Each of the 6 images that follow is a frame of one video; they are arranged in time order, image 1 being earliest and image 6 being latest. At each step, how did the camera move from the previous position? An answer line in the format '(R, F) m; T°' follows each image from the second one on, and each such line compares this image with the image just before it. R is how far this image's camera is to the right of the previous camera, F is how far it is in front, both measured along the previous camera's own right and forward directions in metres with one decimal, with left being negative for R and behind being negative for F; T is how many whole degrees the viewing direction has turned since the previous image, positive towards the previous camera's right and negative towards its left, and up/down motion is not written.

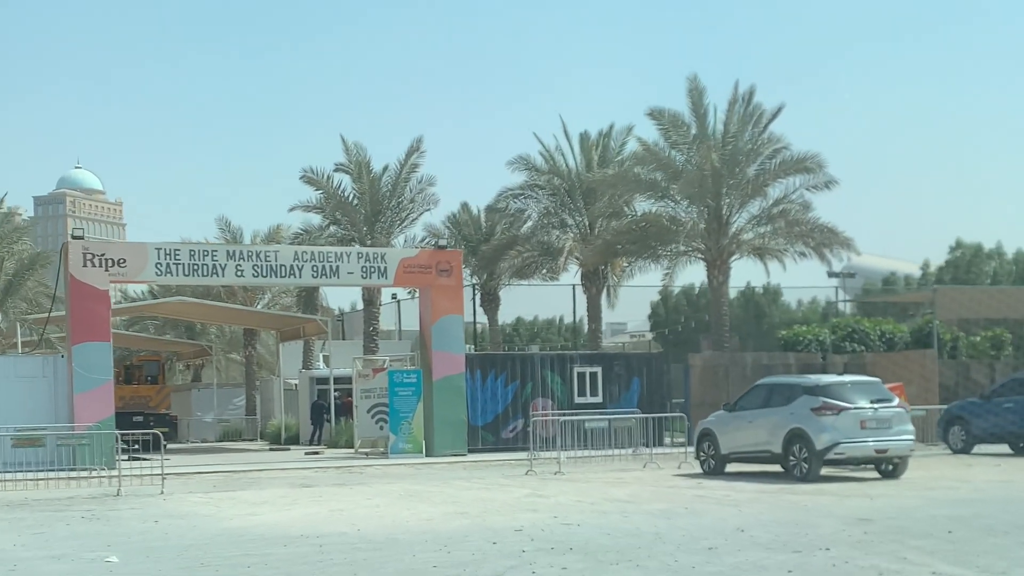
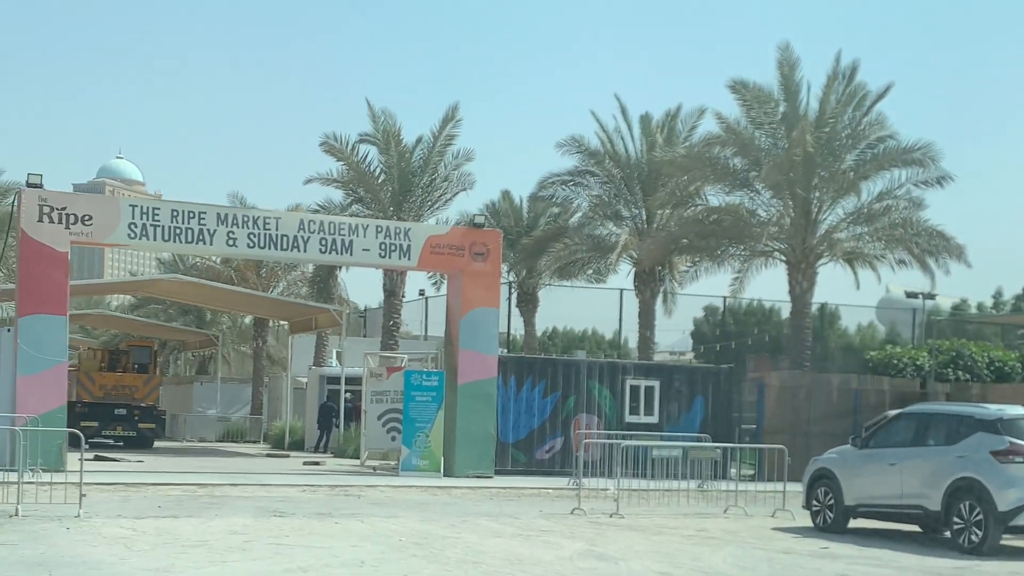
(-0.2, +4.6) m; -1°
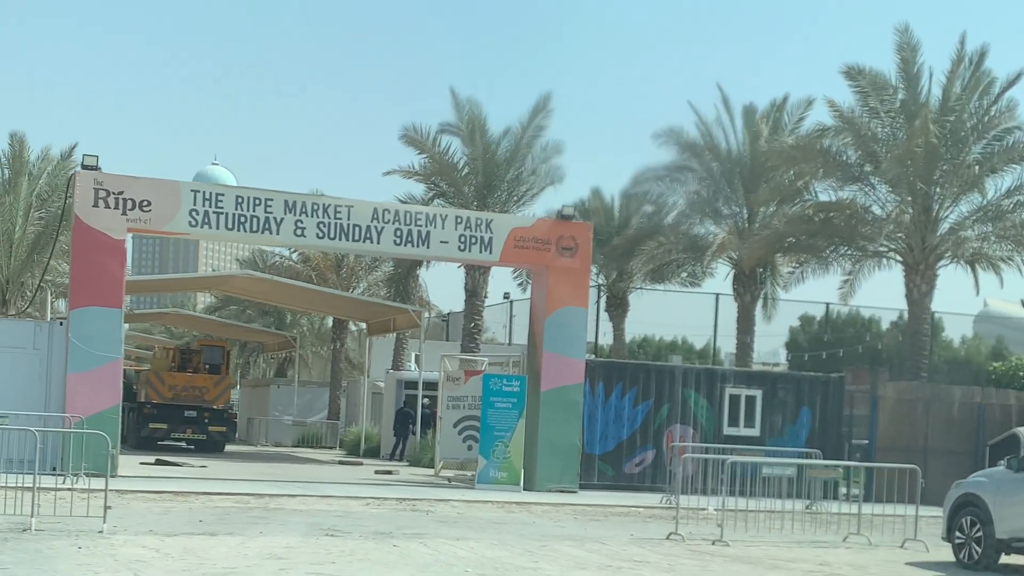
(0.0, +1.8) m; -4°
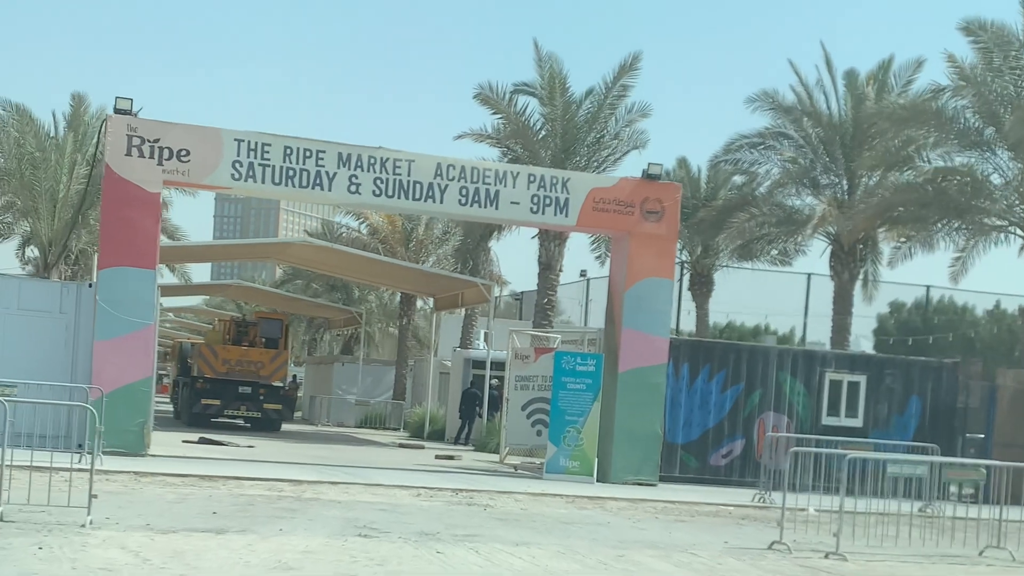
(0.0, +2.1) m; -3°
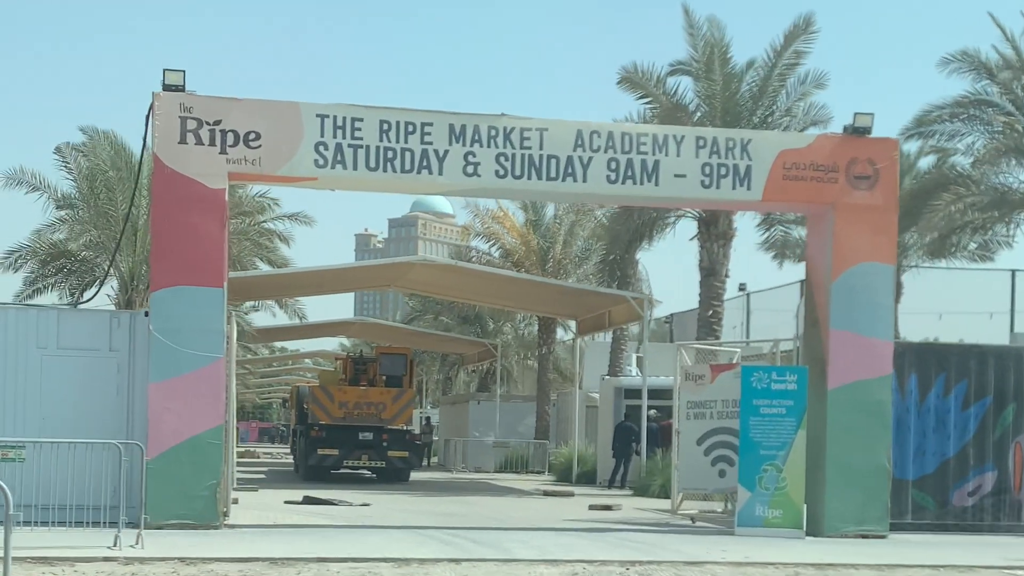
(-0.4, +4.0) m; -6°
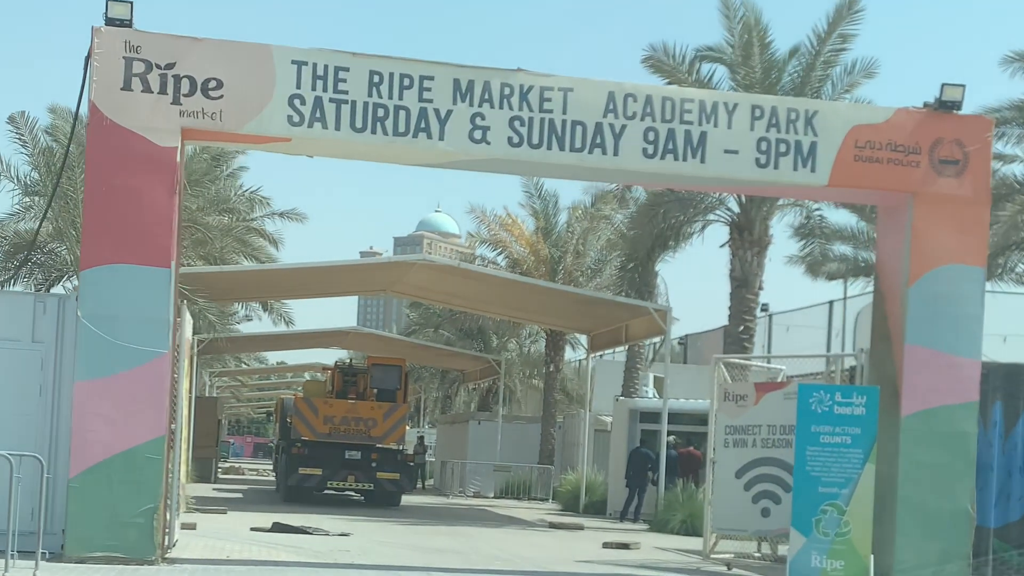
(-0.1, +2.4) m; 0°
